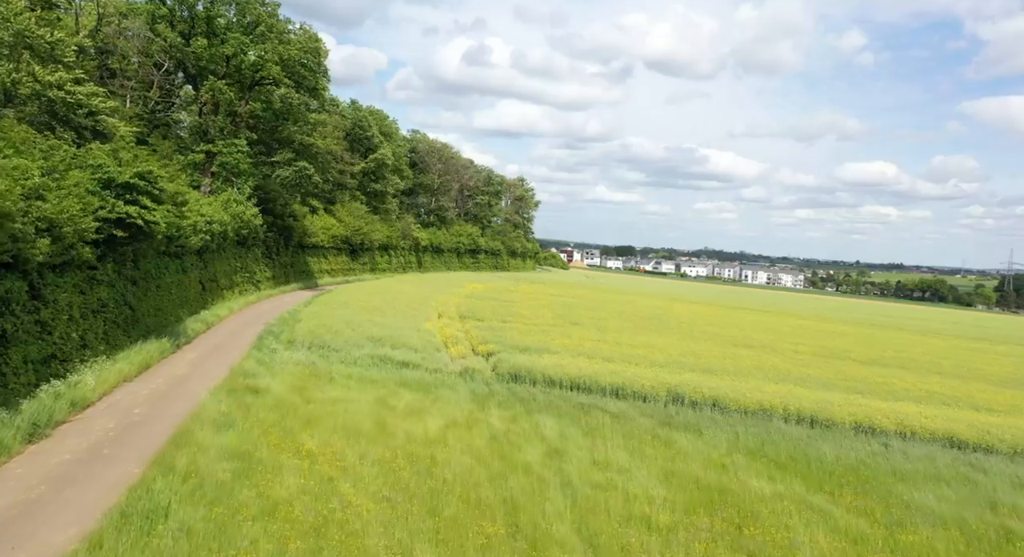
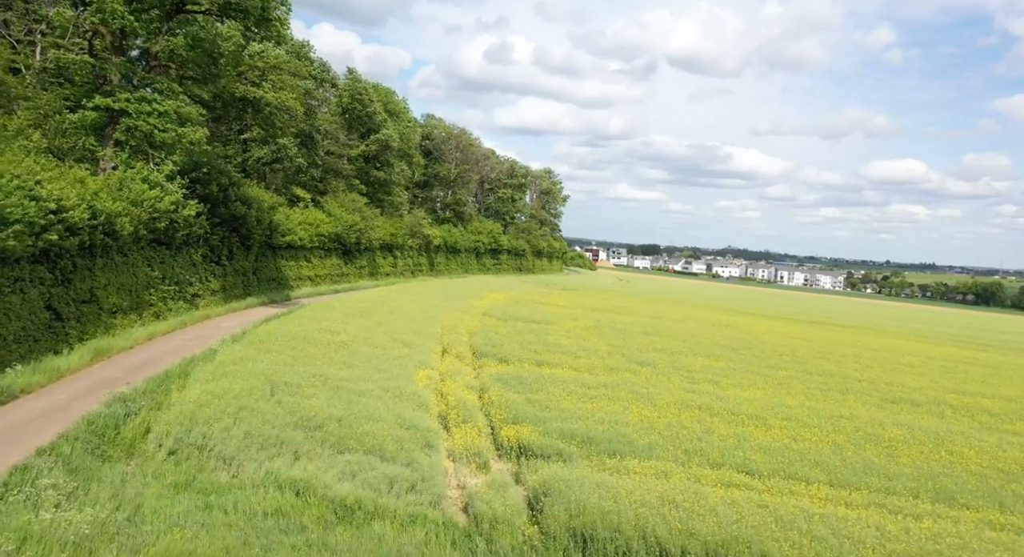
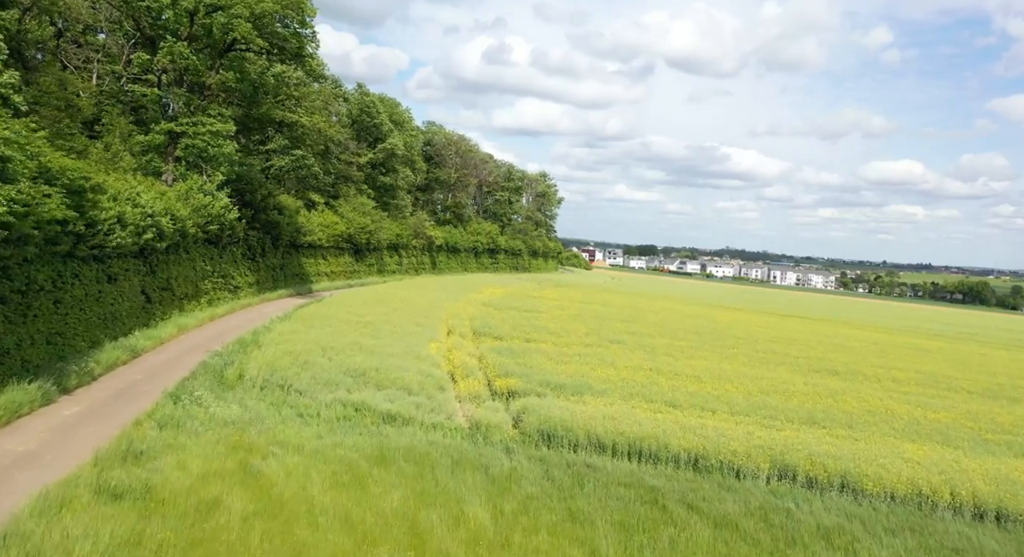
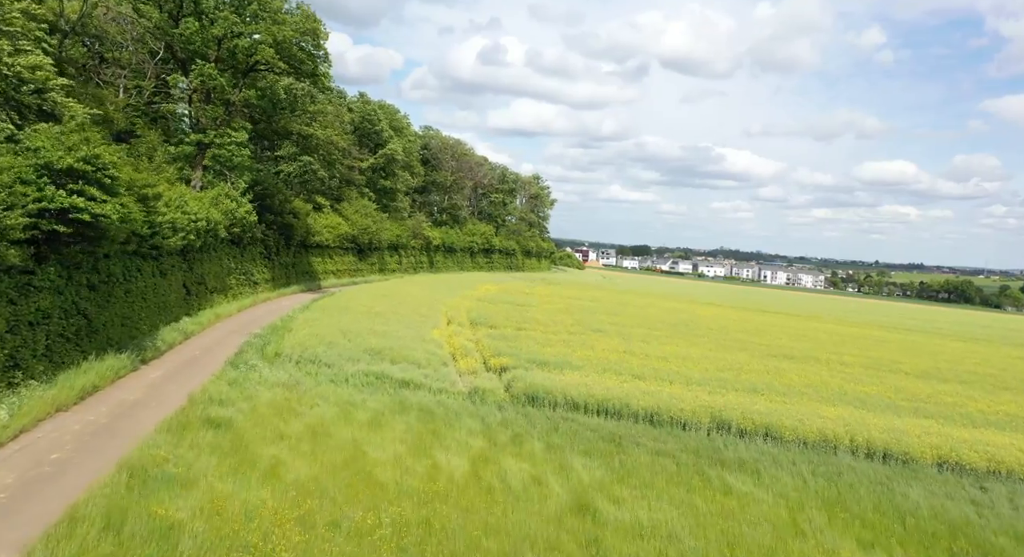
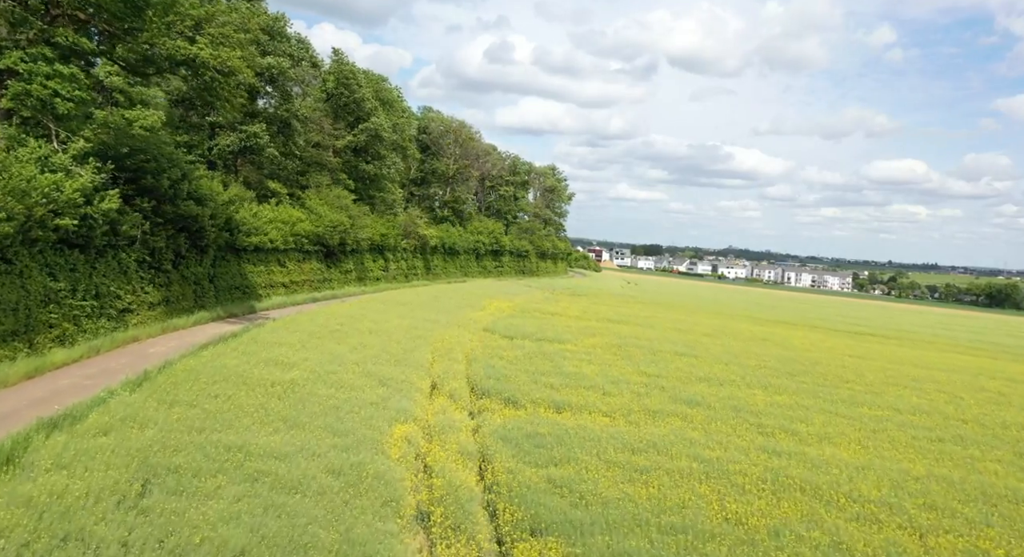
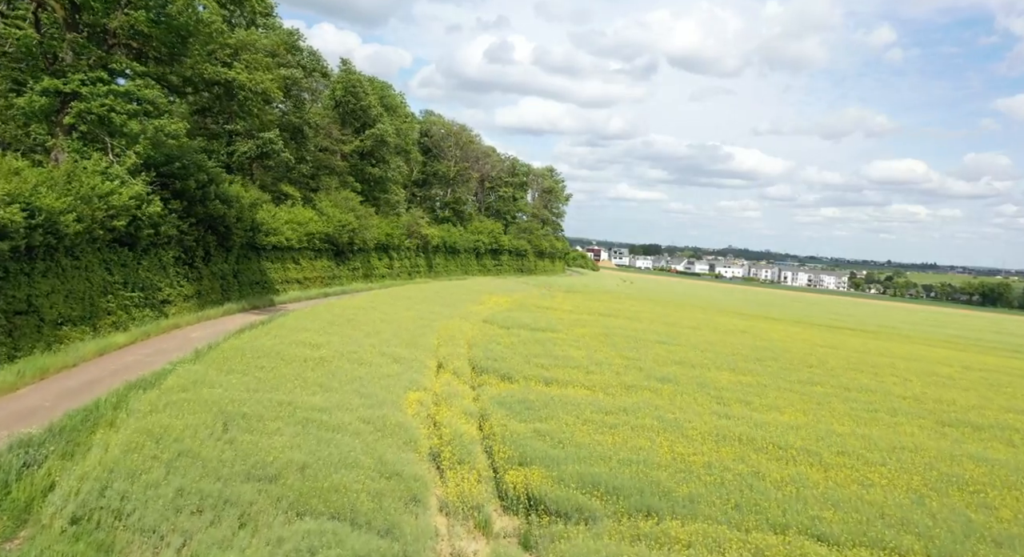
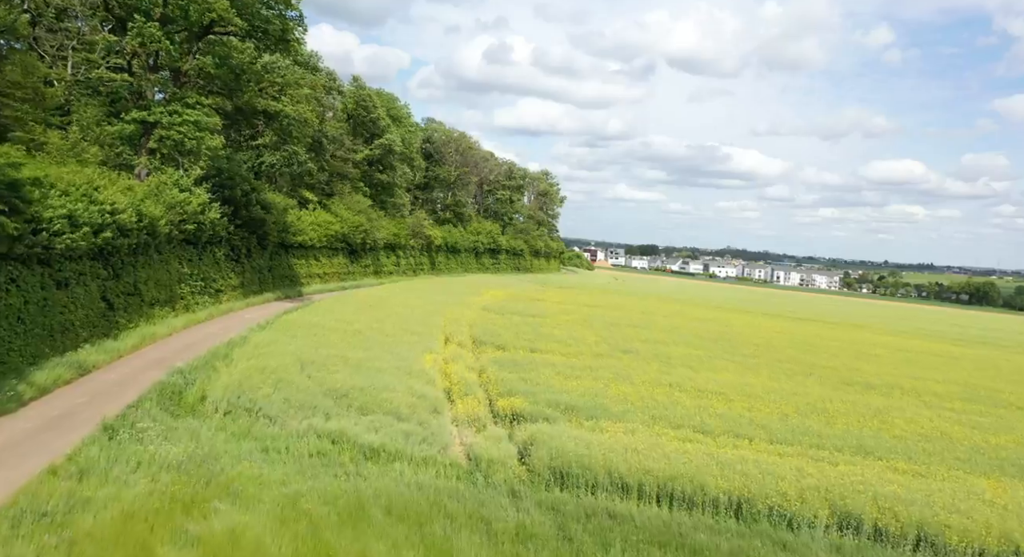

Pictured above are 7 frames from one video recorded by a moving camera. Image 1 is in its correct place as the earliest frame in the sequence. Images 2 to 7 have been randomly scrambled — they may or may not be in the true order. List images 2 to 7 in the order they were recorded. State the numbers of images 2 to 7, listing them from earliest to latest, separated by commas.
4, 3, 7, 2, 6, 5
